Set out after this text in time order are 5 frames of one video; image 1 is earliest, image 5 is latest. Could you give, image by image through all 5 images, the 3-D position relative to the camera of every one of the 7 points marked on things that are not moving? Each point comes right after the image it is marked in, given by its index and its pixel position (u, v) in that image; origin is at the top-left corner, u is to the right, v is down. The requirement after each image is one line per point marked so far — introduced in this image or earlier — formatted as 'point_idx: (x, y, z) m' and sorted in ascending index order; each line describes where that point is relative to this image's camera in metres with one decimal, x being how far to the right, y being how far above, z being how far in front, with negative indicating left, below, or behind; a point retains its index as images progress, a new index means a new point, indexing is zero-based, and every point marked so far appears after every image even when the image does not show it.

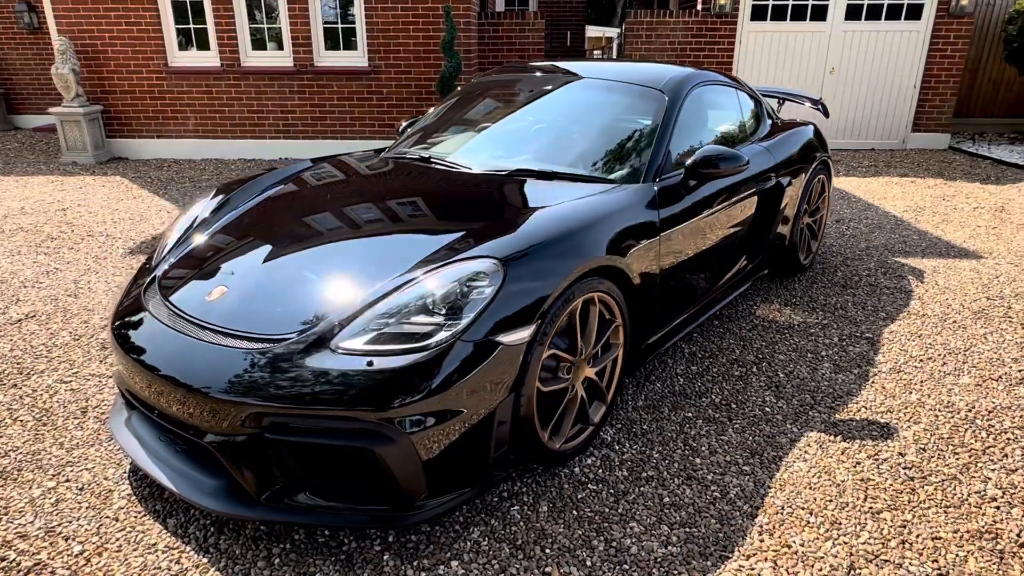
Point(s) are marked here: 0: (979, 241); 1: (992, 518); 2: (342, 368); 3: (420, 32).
0: (+3.3, +0.3, +4.6) m
1: (+1.4, -0.7, +2.0) m
2: (-0.4, -0.2, +1.7) m
3: (-1.0, +2.8, +7.3) m
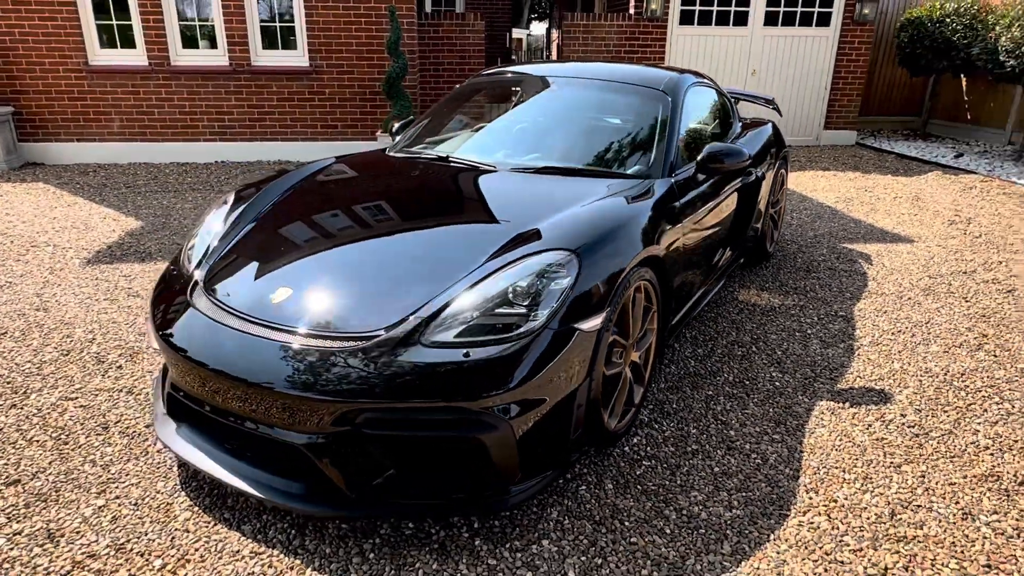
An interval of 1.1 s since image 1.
0: (+3.1, +0.5, +5.1) m
1: (+1.6, -0.6, +2.3) m
2: (-0.2, -0.2, +1.7) m
3: (-1.6, +2.8, +7.2) m
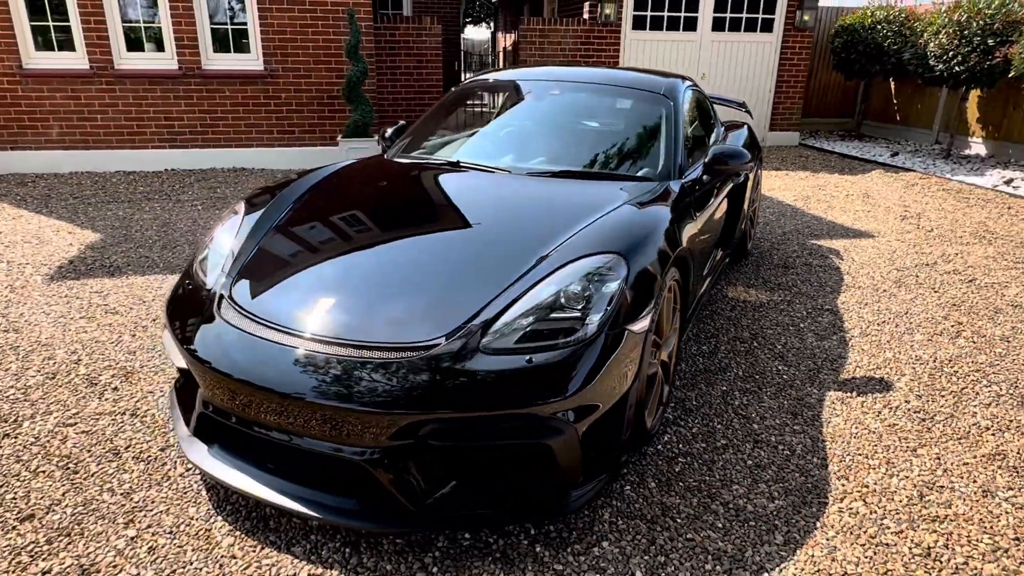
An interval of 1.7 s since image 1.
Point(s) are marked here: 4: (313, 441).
0: (+2.9, +0.5, +5.4) m
1: (+1.8, -0.6, +2.4) m
2: (0.0, -0.2, +1.7) m
3: (-2.0, +2.7, +7.0) m
4: (-0.7, -0.4, +1.9) m
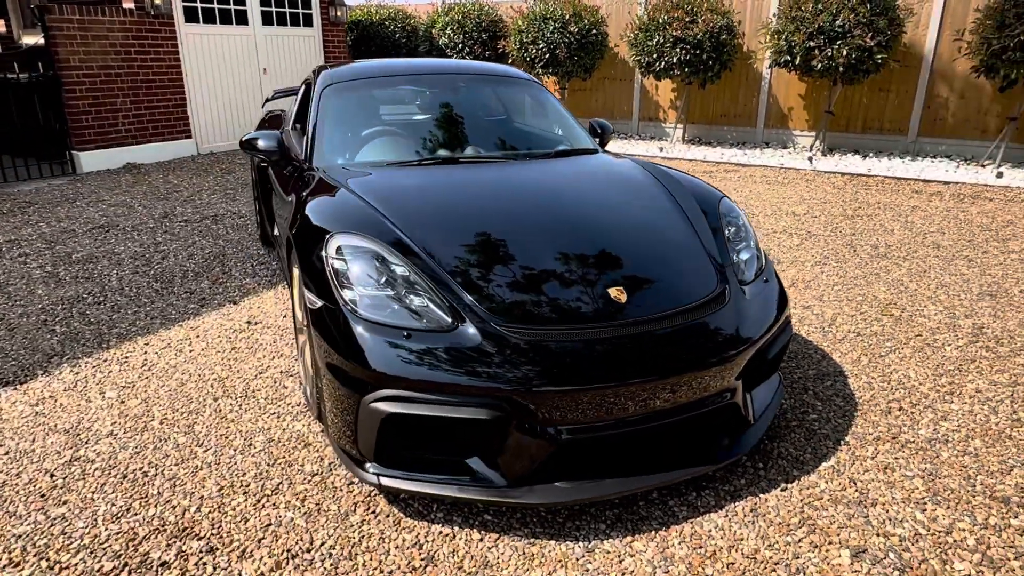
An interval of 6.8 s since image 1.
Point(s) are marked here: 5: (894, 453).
0: (0.0, +1.1, +6.8) m
1: (+1.6, +0.1, +4.0) m
2: (+0.8, 0.0, +2.2) m
3: (-5.0, +1.7, +4.2) m
4: (+0.3, -0.4, +1.9) m
5: (+1.3, -0.6, +2.3) m
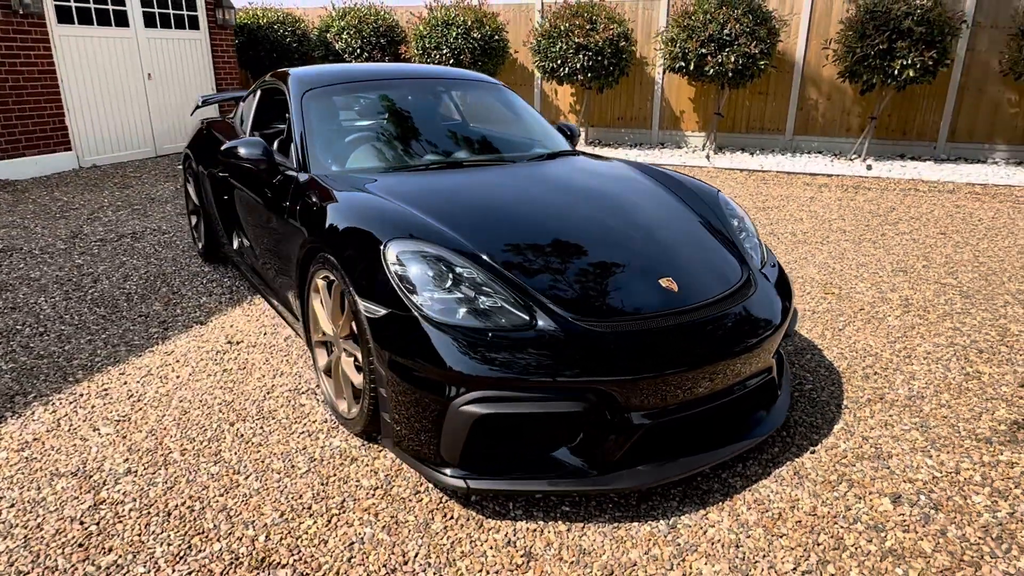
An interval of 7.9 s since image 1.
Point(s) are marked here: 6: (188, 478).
0: (-0.8, +1.0, +6.7) m
1: (+1.4, +0.1, +4.3) m
2: (+1.0, 0.0, +2.4) m
3: (-5.2, +1.4, +3.3) m
4: (+0.5, -0.3, +2.0) m
5: (+1.4, -0.5, +2.5) m
6: (-1.0, -0.6, +2.1) m
